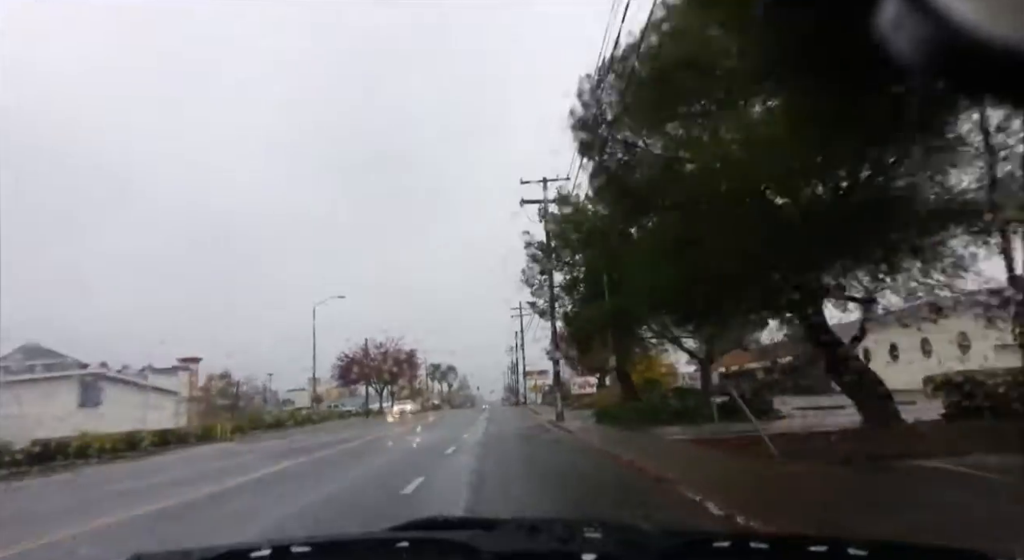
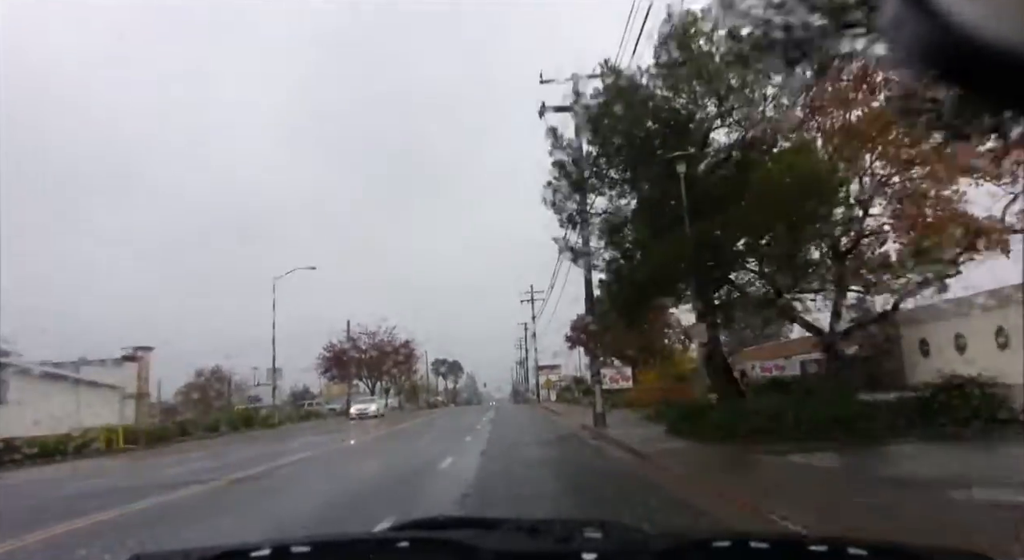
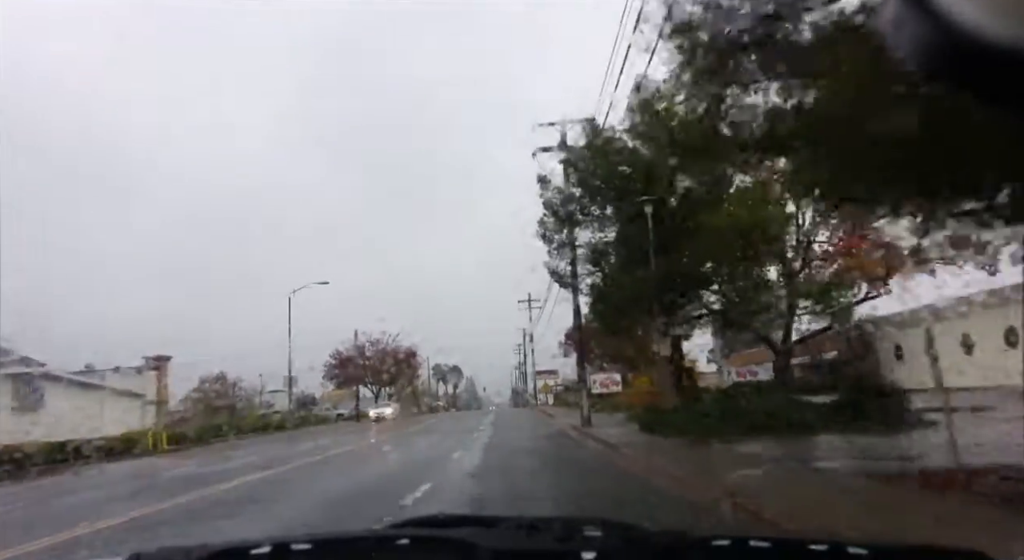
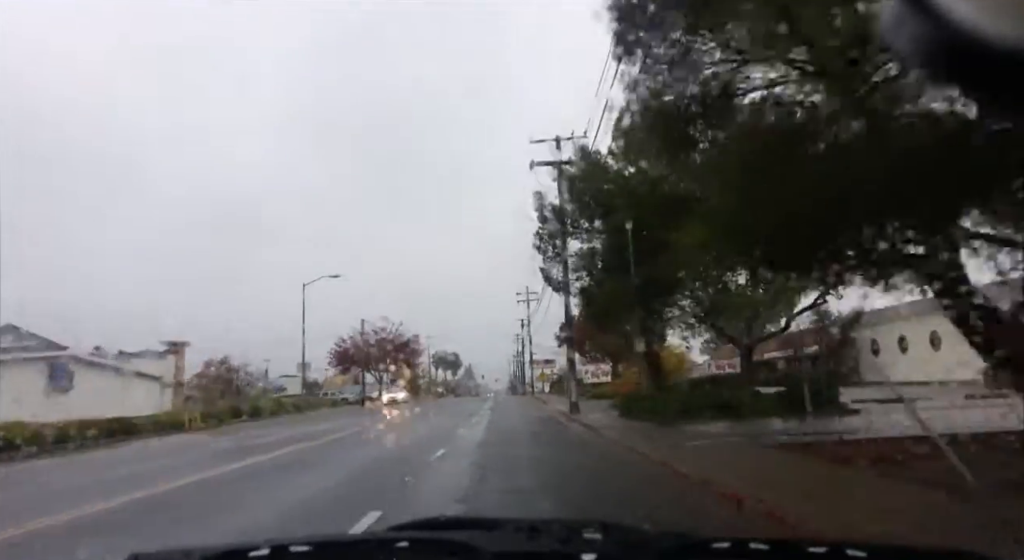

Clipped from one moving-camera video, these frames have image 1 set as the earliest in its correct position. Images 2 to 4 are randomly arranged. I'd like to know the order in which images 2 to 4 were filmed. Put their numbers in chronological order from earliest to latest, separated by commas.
4, 3, 2
